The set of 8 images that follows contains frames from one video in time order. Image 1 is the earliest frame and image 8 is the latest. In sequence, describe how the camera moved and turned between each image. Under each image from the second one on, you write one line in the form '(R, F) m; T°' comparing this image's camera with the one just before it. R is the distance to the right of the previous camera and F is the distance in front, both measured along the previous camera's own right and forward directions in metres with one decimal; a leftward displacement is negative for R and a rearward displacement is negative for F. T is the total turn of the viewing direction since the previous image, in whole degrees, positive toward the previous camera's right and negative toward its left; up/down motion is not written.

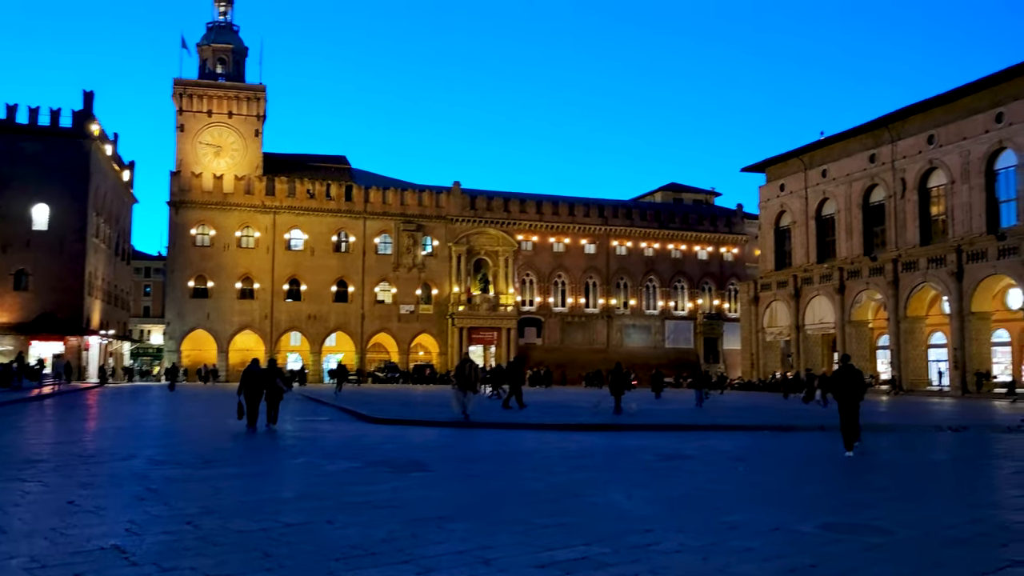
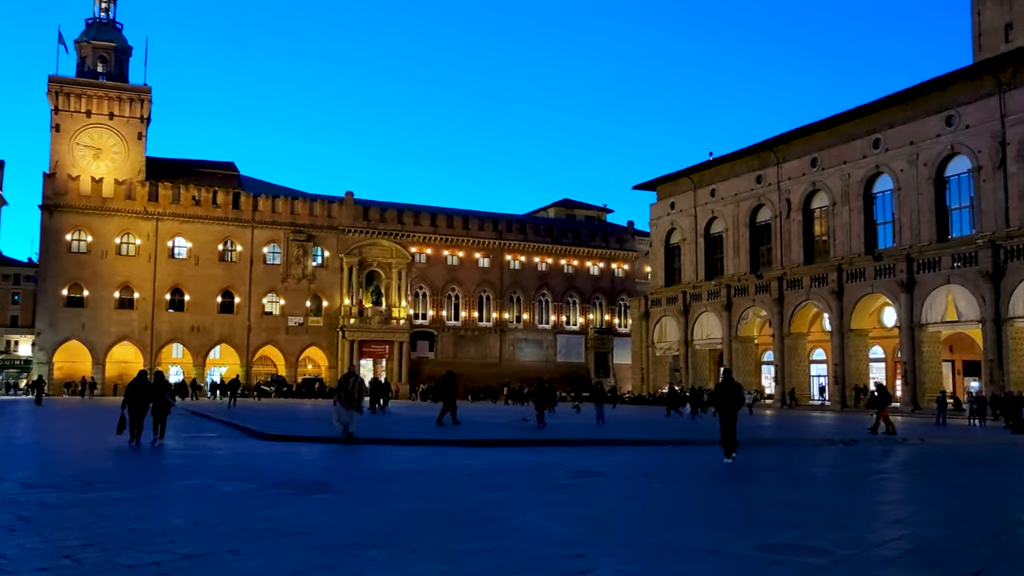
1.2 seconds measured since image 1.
(-0.2, +0.4) m; +7°
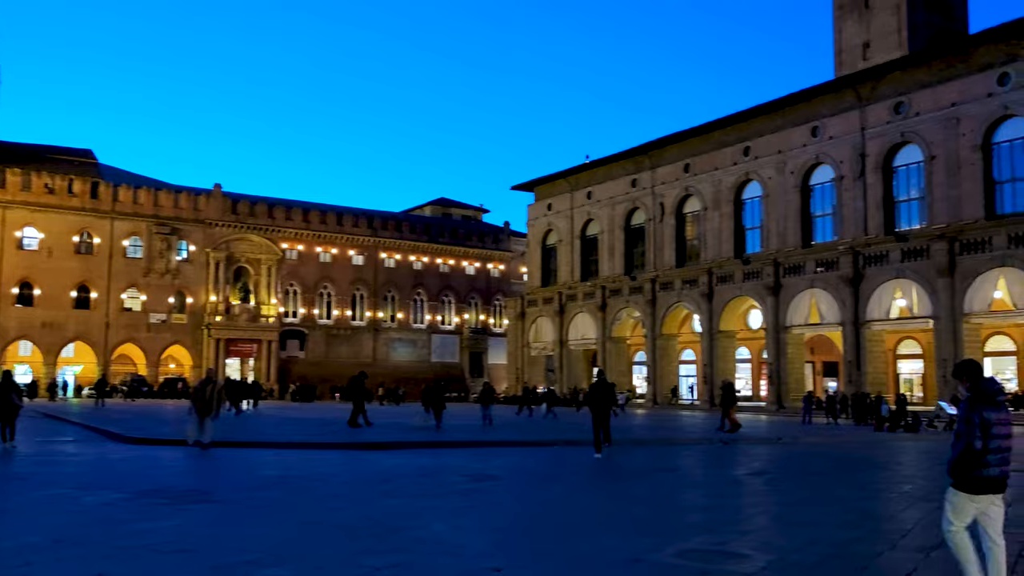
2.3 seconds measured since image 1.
(-0.3, +0.5) m; +8°
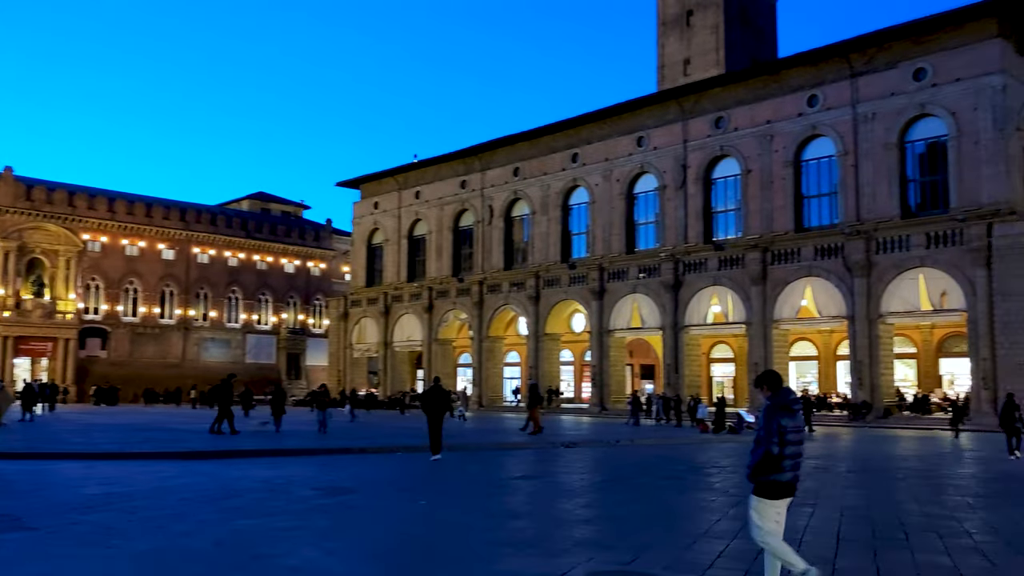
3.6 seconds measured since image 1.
(-0.5, +0.7) m; +11°
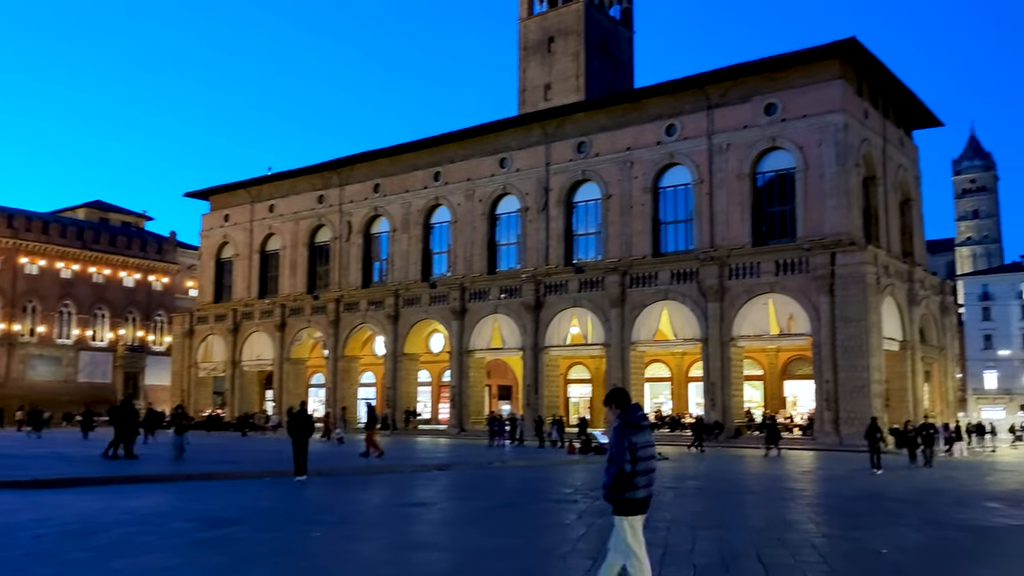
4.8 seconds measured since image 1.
(-0.5, +0.5) m; +9°
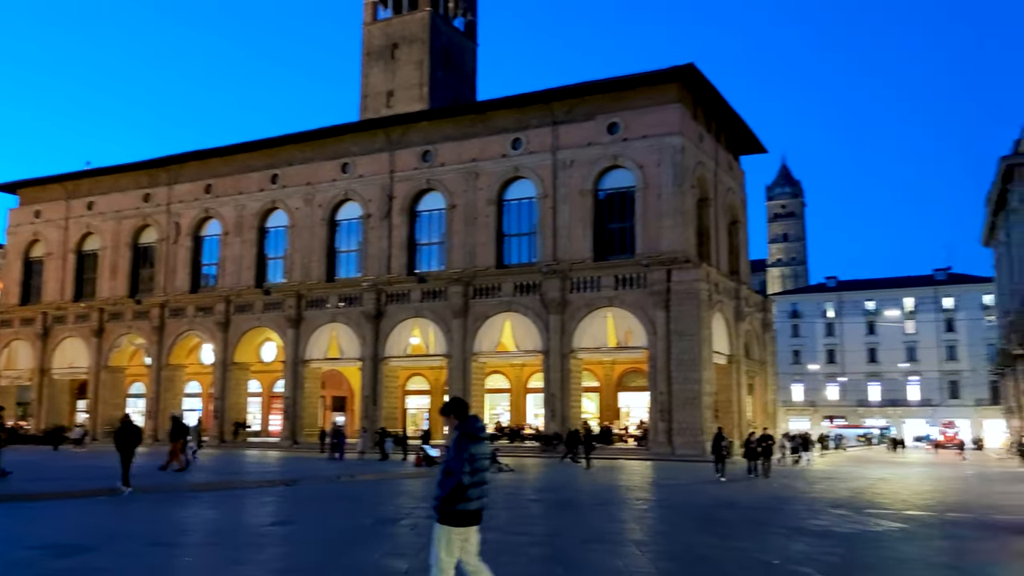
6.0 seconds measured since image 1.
(-0.6, +0.4) m; +10°
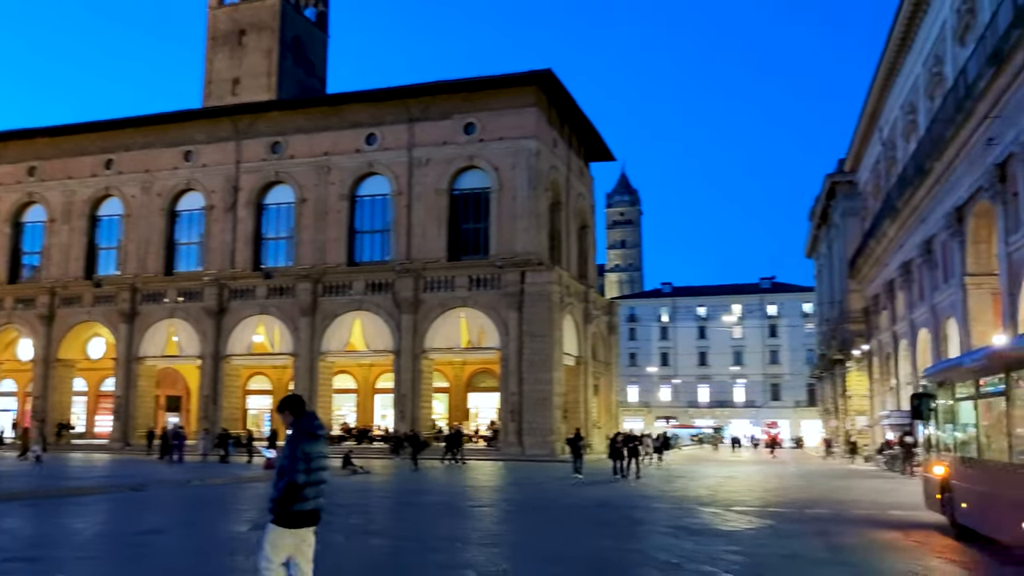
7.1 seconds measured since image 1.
(-0.6, +0.3) m; +10°
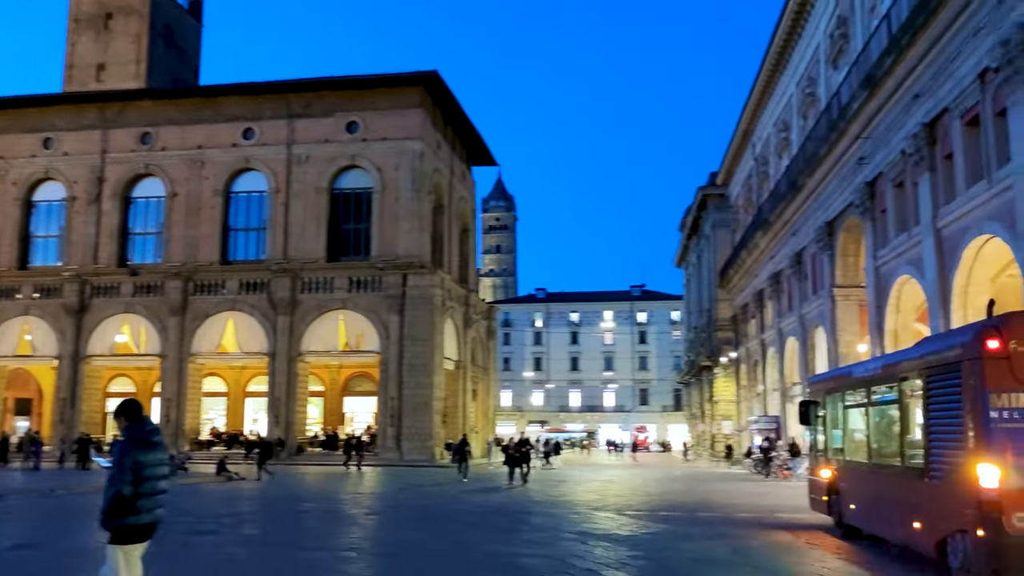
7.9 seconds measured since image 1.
(-0.4, +0.2) m; +8°
